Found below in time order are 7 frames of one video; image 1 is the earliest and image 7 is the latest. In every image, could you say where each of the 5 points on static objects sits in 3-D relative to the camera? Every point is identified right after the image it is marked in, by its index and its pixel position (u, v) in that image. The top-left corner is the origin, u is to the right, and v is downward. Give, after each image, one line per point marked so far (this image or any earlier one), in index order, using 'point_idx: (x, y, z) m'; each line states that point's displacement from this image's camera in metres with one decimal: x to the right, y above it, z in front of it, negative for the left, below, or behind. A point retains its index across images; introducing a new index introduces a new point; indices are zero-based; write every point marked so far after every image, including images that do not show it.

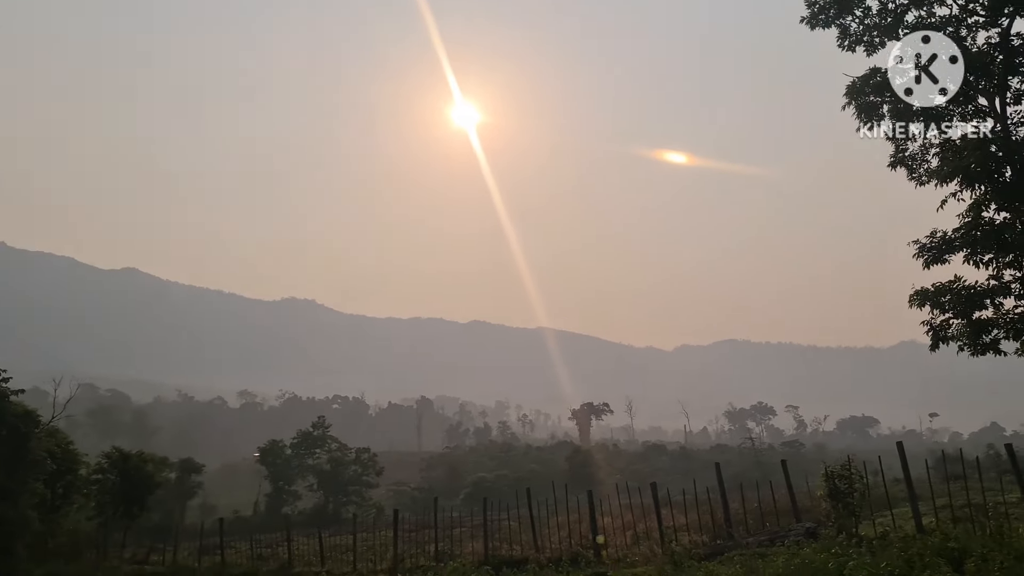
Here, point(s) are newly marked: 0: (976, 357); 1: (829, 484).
0: (+7.5, -1.1, +14.5) m
1: (+4.8, -3.0, +13.6) m
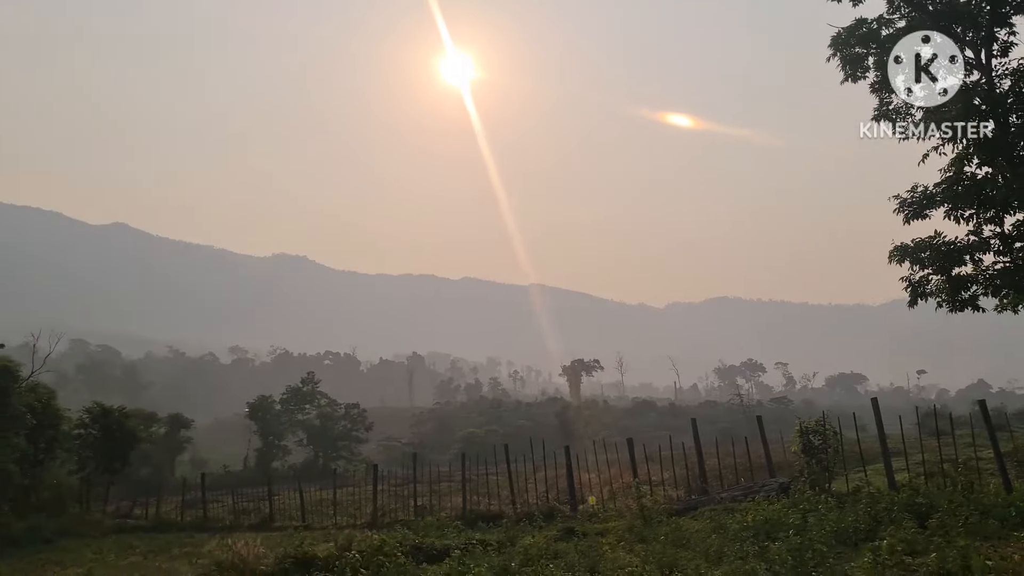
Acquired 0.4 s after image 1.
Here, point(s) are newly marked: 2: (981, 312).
0: (+7.1, -0.4, +14.4) m
1: (+4.4, -2.3, +13.6) m
2: (+7.5, -0.4, +14.3) m
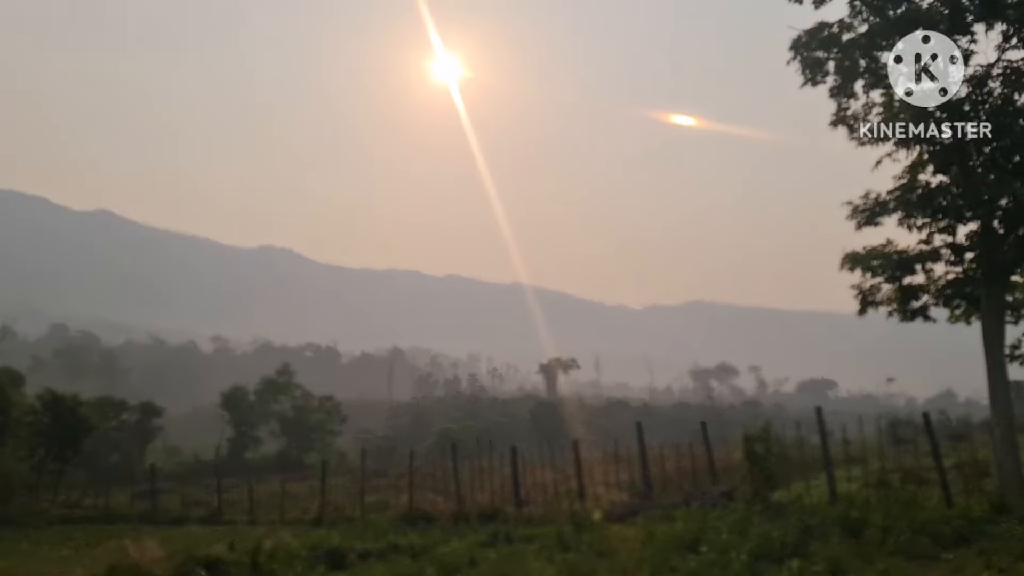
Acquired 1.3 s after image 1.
0: (+6.2, -0.5, +14.2) m
1: (+3.5, -2.4, +13.4) m
2: (+6.6, -0.5, +14.1) m
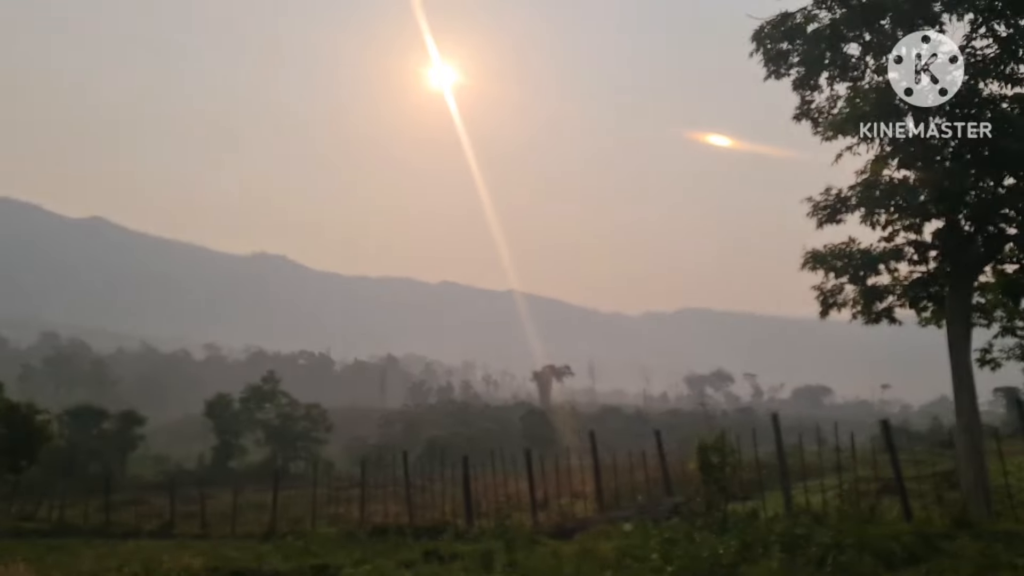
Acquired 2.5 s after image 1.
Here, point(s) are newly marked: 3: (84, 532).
0: (+5.4, -0.6, +13.5) m
1: (+2.7, -2.4, +12.7) m
2: (+5.8, -0.6, +13.4) m
3: (-9.1, -5.1, +18.9) m
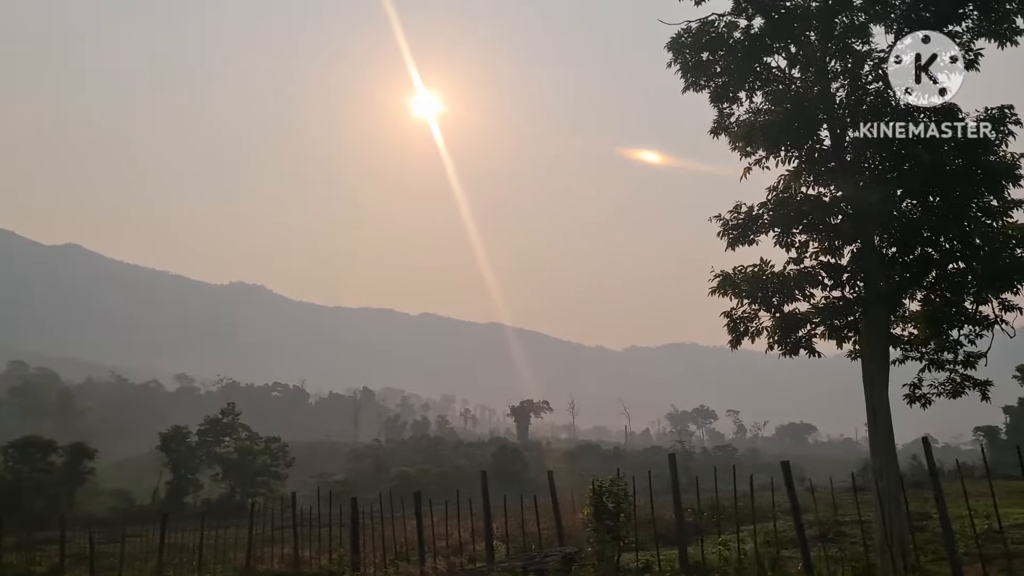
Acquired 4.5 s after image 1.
0: (+3.8, -0.9, +12.3) m
1: (+1.1, -2.7, +11.5) m
2: (+4.1, -0.9, +12.2) m
3: (-10.7, -5.6, +17.6) m
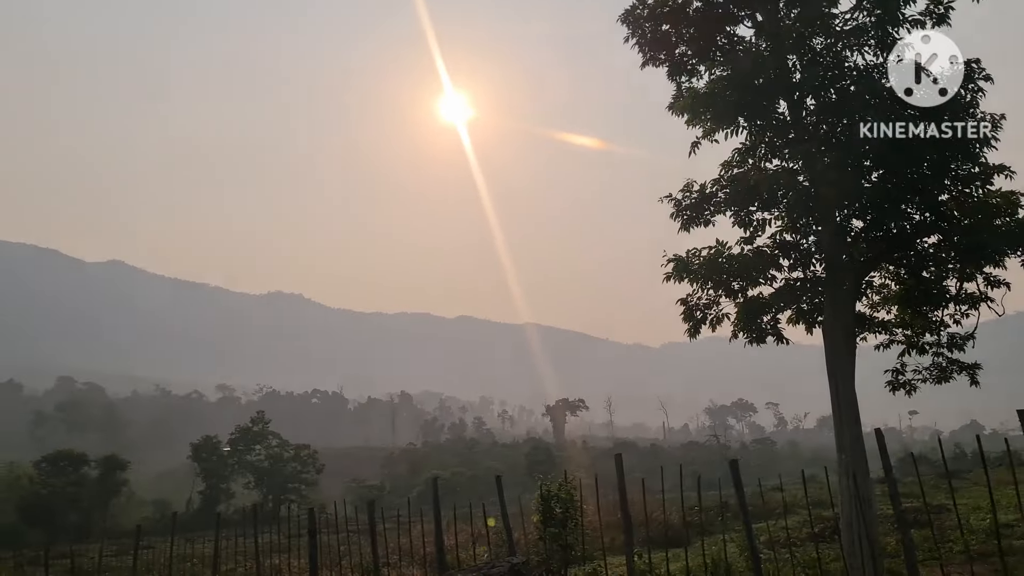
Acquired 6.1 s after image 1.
0: (+3.1, -0.7, +11.4) m
1: (+0.4, -2.6, +10.7) m
2: (+3.4, -0.7, +11.2) m
3: (-10.8, -6.0, +17.6) m
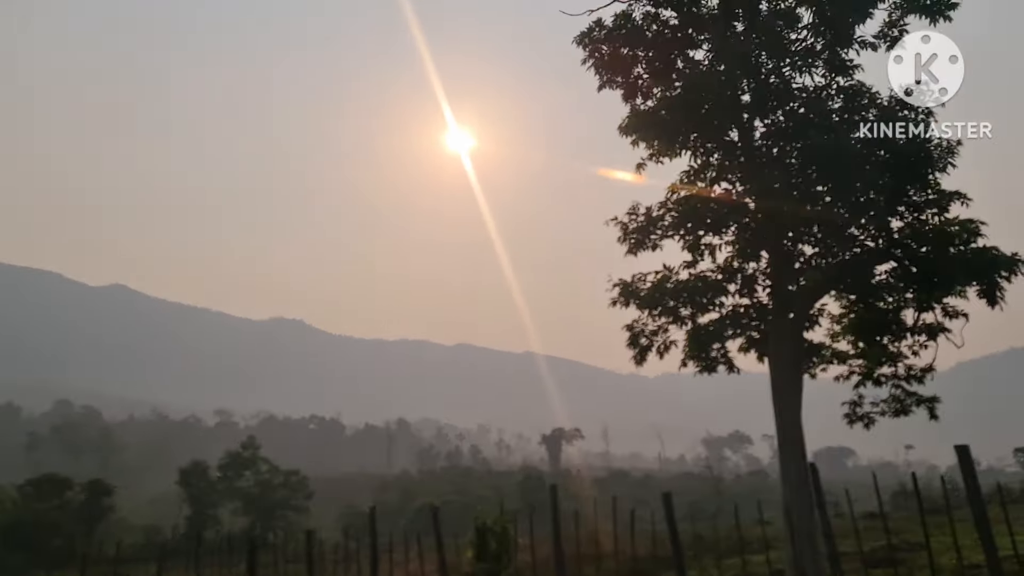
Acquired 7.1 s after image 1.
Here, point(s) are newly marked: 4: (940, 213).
0: (+2.3, -1.1, +10.9) m
1: (-0.4, -2.9, +10.2) m
2: (+2.7, -1.0, +10.8) m
3: (-11.5, -6.3, +17.2) m
4: (+4.8, +0.9, +10.1) m
